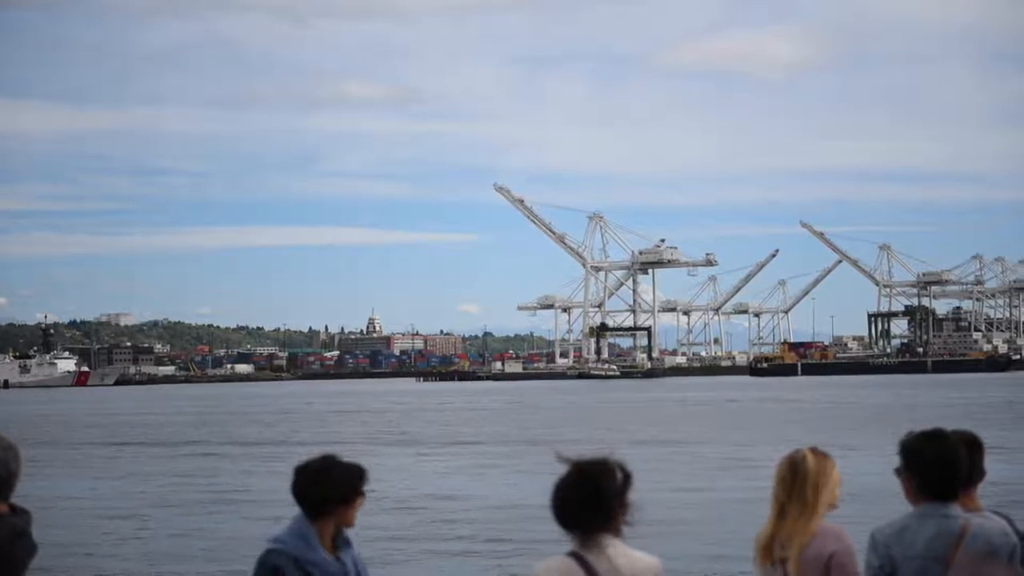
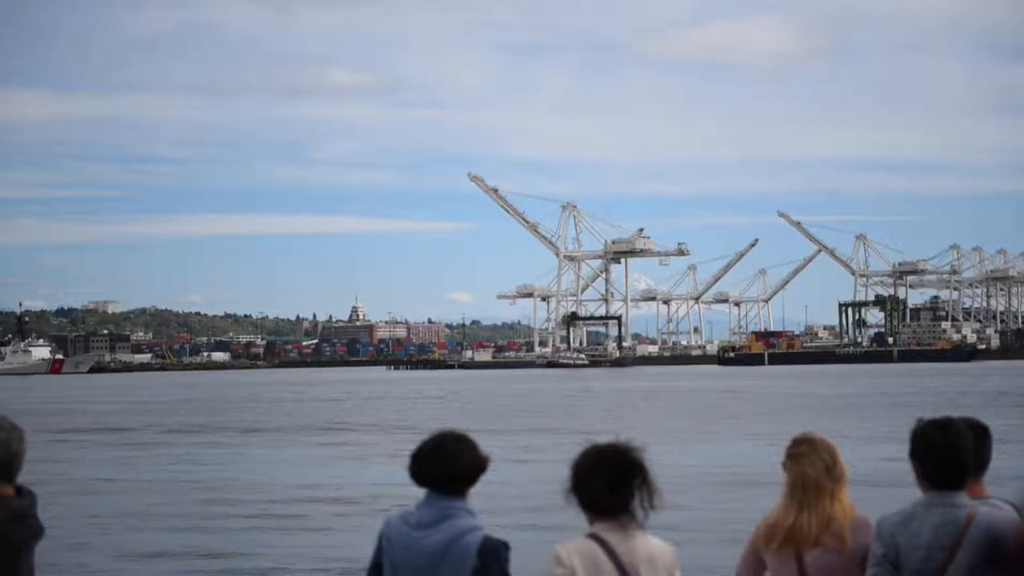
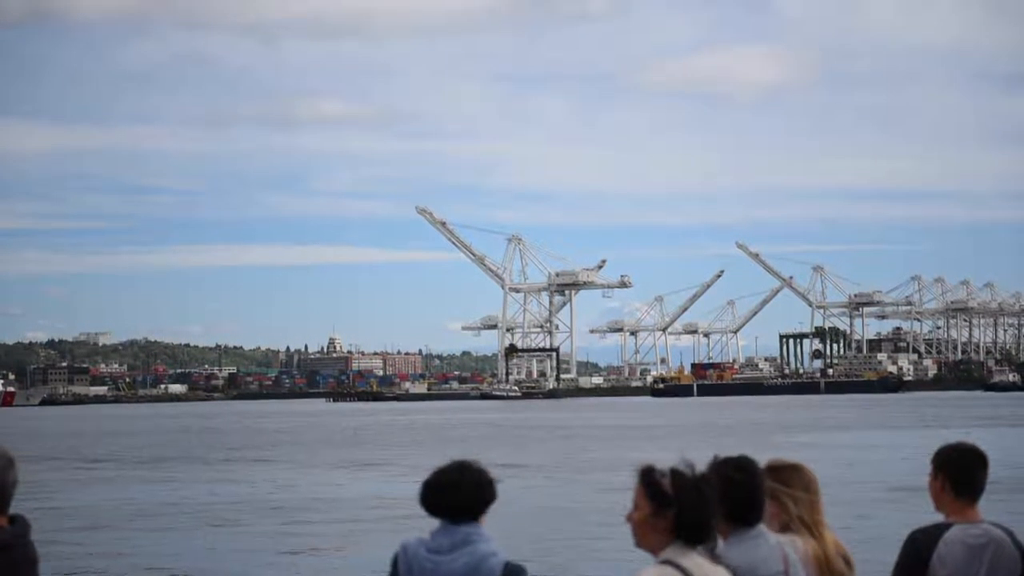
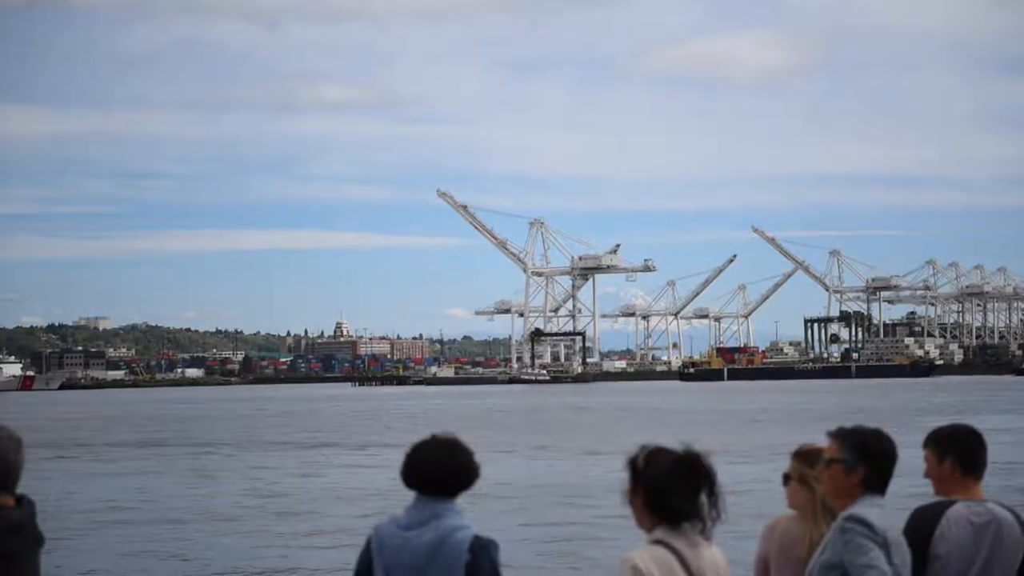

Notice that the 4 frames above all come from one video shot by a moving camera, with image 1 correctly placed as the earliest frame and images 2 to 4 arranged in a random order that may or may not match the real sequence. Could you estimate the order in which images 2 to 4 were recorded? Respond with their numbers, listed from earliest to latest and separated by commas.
2, 4, 3
